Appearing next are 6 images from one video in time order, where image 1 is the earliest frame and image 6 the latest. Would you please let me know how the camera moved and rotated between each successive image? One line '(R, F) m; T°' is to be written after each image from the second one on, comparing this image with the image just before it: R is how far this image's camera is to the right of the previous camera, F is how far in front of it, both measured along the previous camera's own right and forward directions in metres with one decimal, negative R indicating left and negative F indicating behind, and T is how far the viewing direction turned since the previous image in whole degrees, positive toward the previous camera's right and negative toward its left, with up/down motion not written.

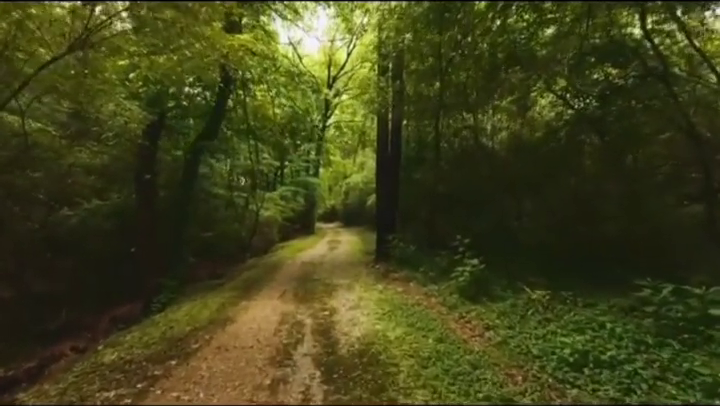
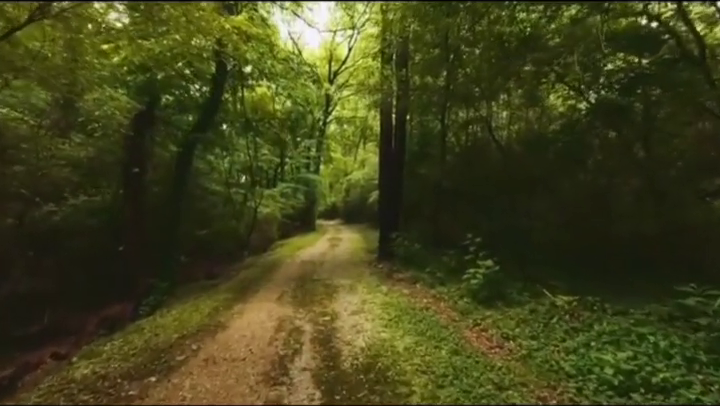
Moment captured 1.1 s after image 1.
(-0.1, +1.0) m; 0°
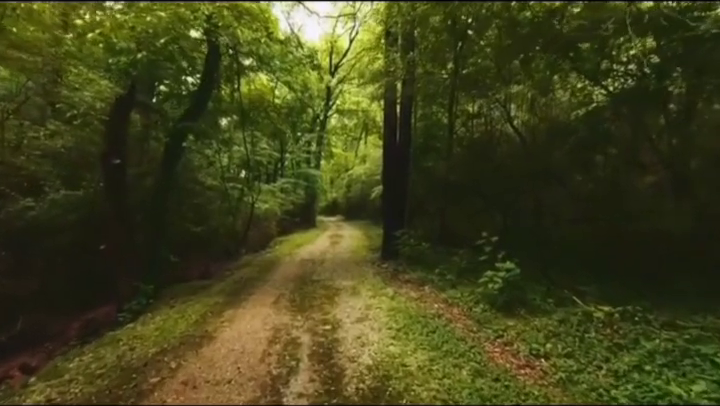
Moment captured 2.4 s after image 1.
(-0.1, +1.2) m; 0°
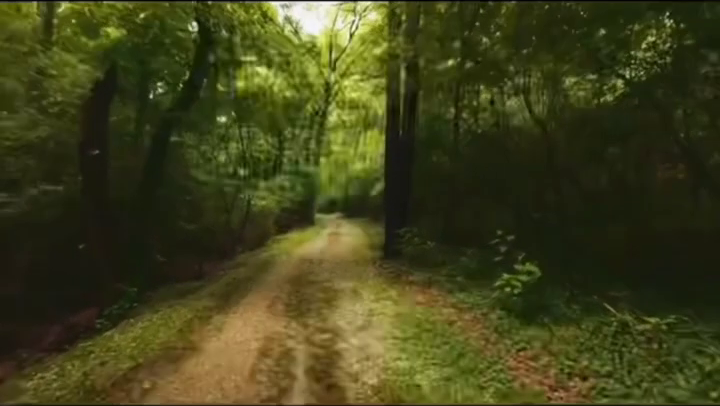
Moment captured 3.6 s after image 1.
(-0.1, +1.1) m; 0°
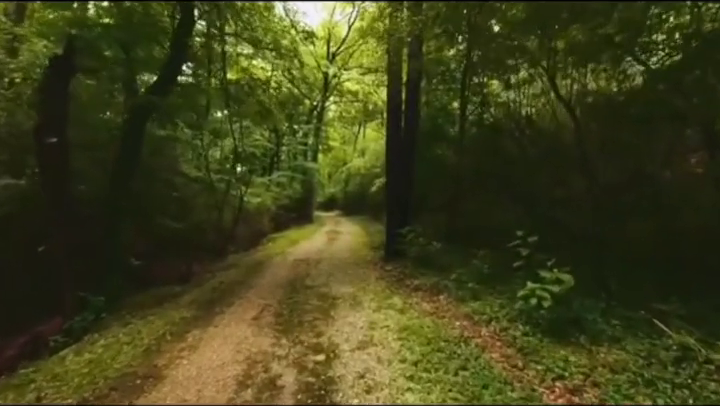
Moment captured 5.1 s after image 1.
(0.0, +1.4) m; 0°
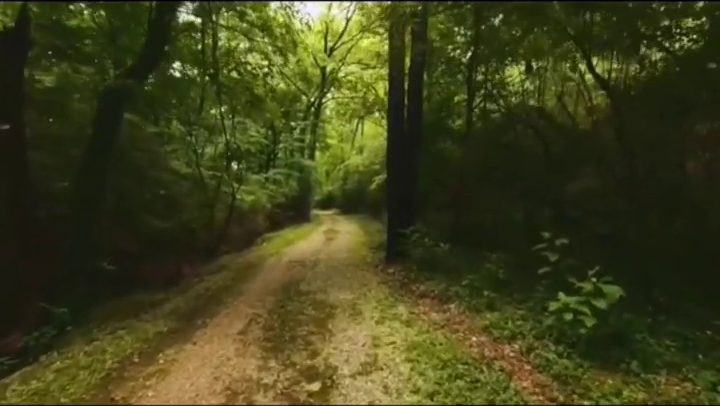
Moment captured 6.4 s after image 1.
(-0.1, +1.3) m; 0°
